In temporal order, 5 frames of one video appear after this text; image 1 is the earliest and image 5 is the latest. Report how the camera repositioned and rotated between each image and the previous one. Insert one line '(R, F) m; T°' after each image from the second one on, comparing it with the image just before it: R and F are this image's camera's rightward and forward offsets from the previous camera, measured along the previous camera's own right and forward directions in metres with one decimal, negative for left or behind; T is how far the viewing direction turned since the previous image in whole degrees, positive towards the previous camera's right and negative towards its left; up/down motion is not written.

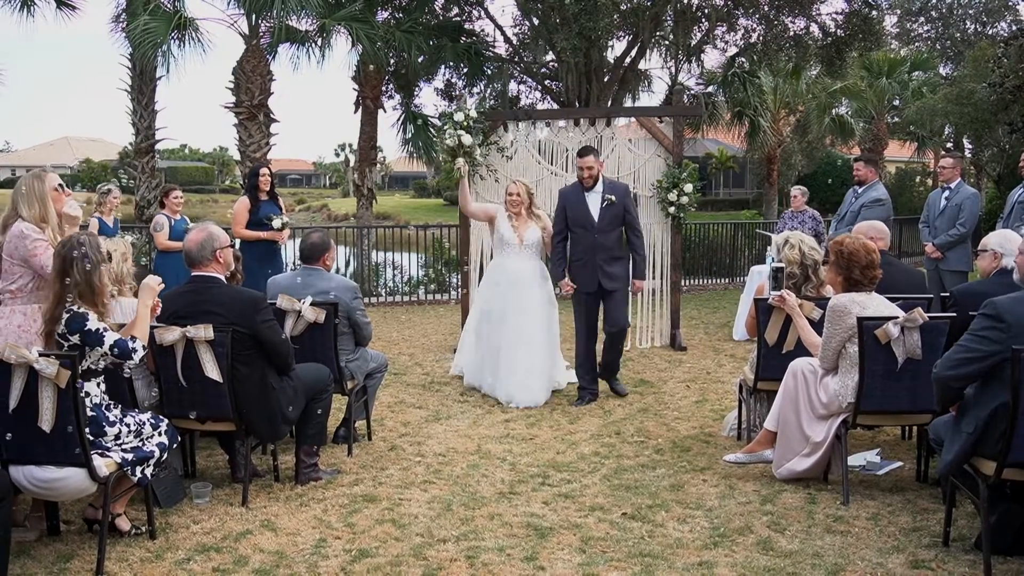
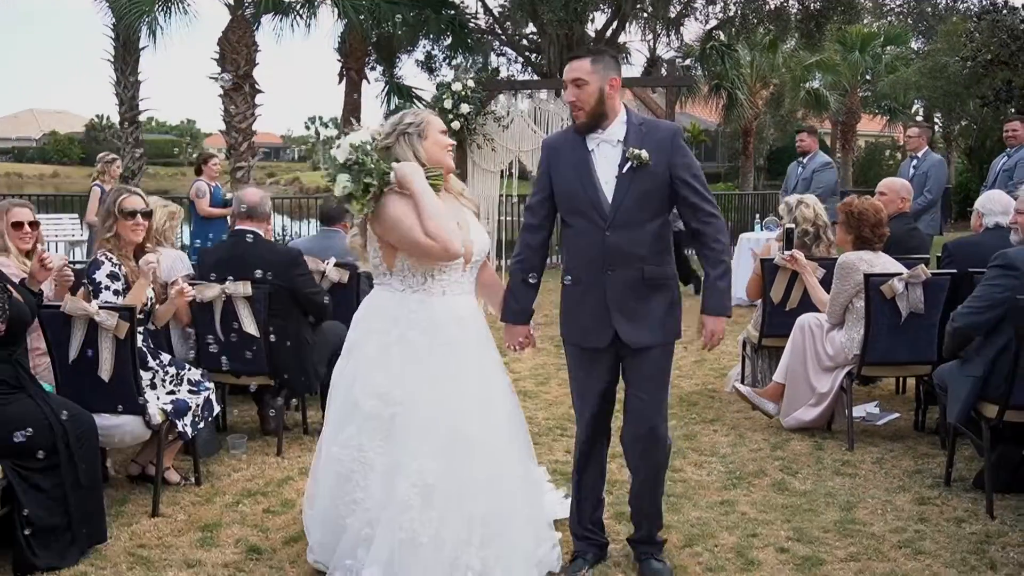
(-0.3, -0.2) m; +2°
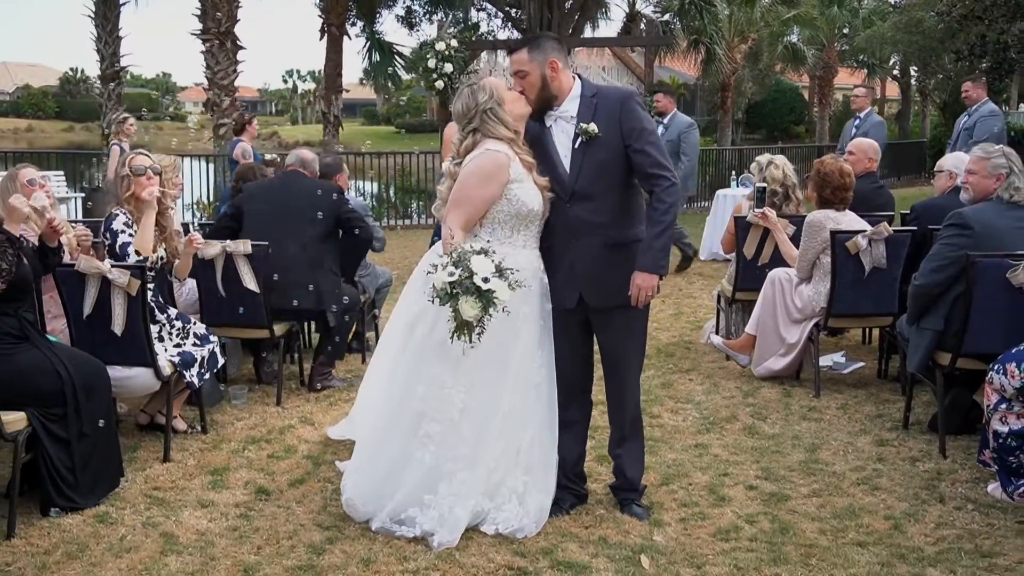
(0.0, -0.2) m; +1°
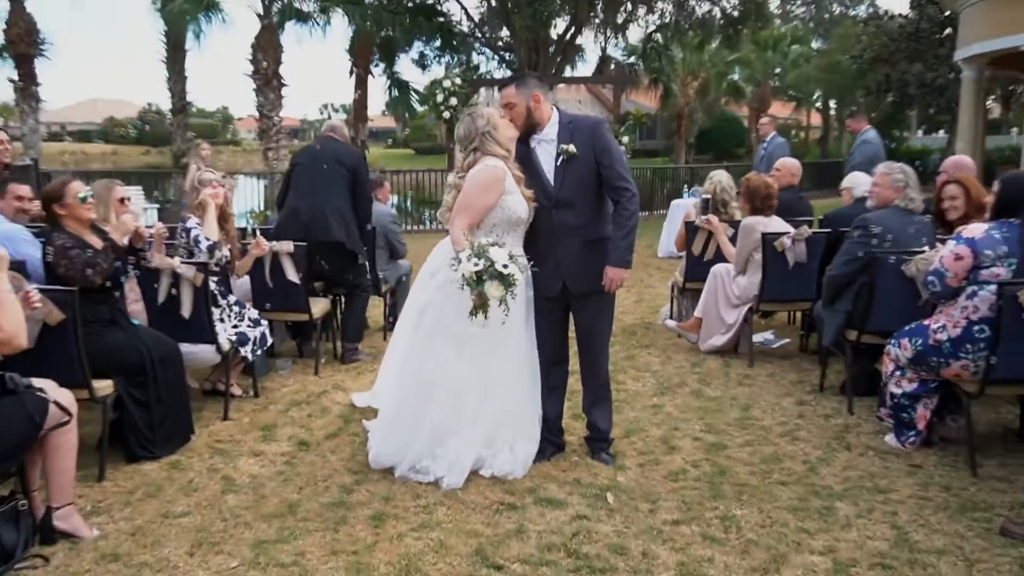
(+0.3, -1.1) m; -3°
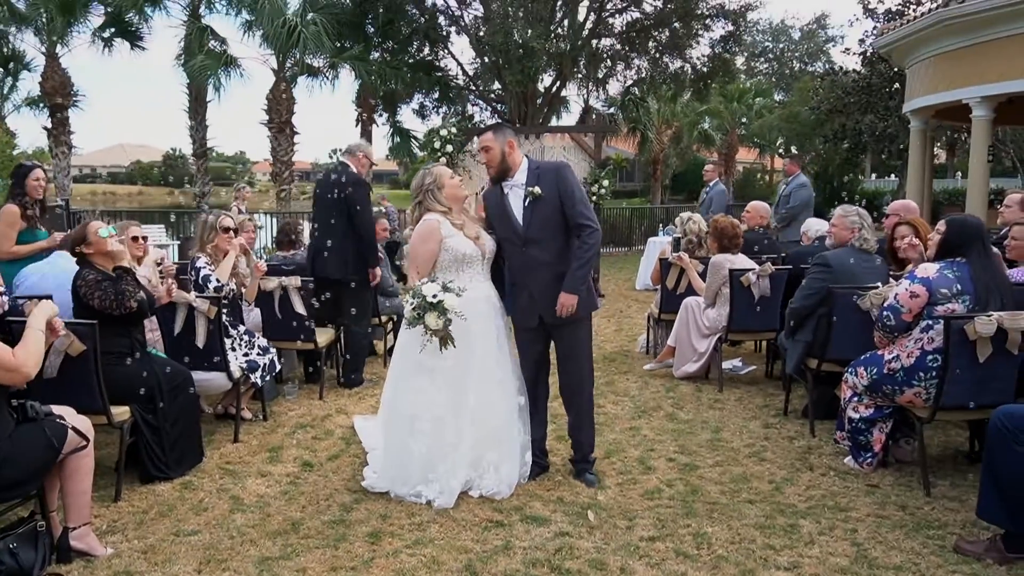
(+0.1, -0.5) m; 0°
